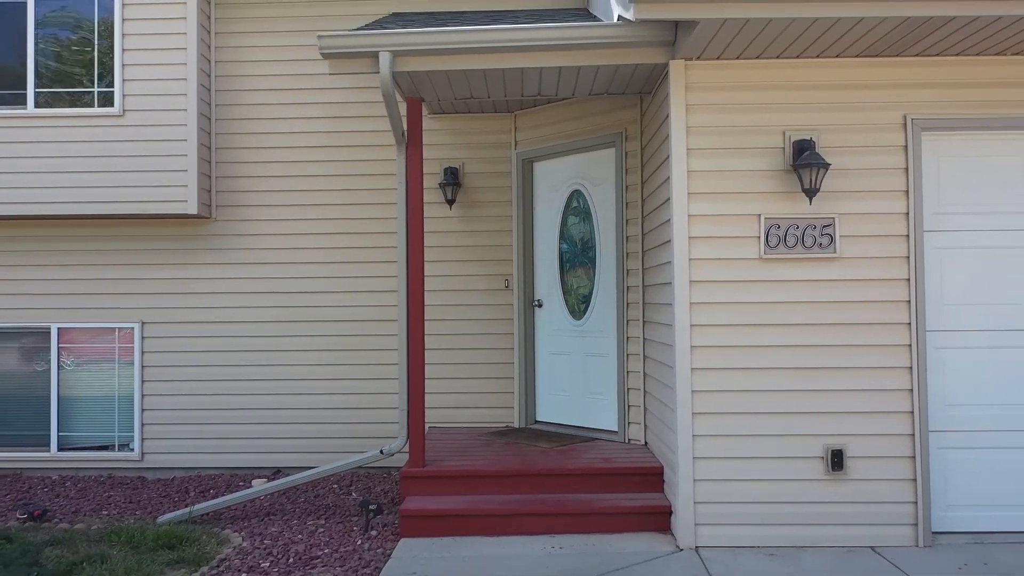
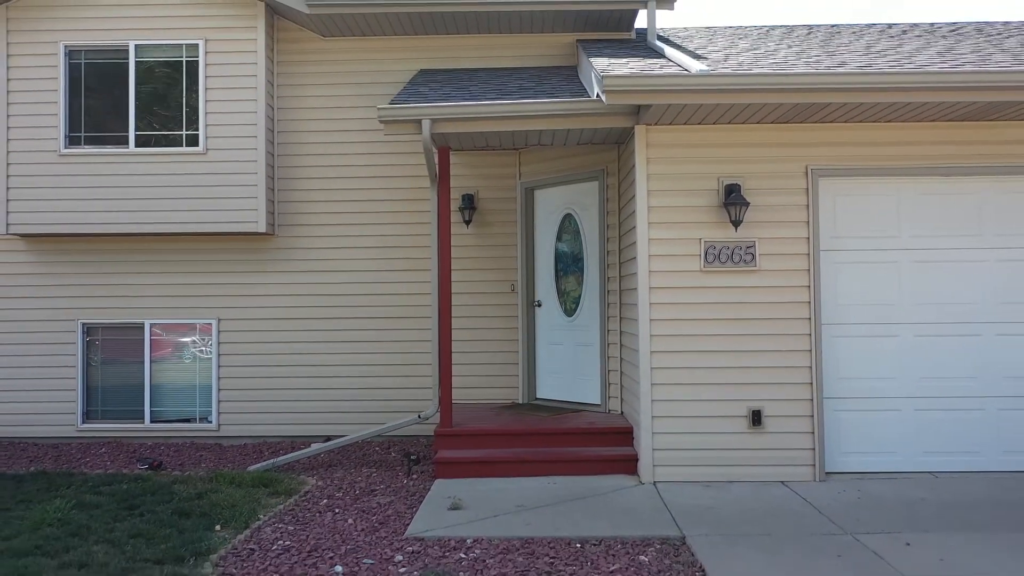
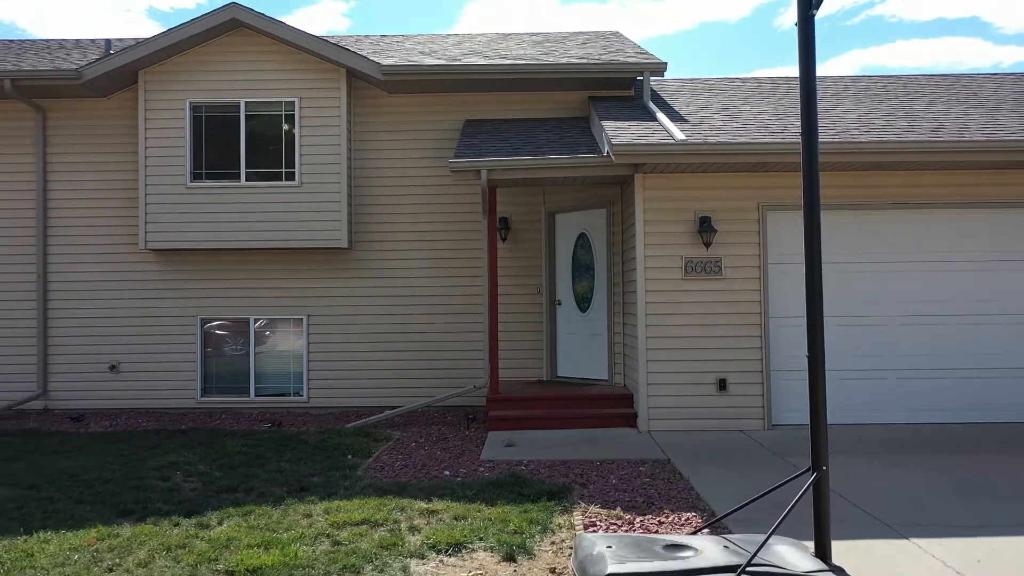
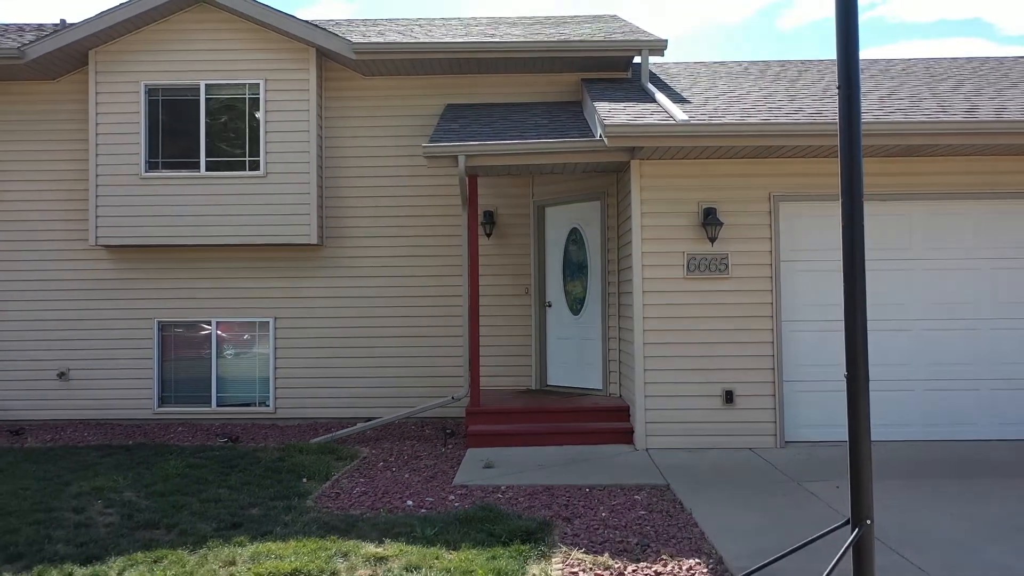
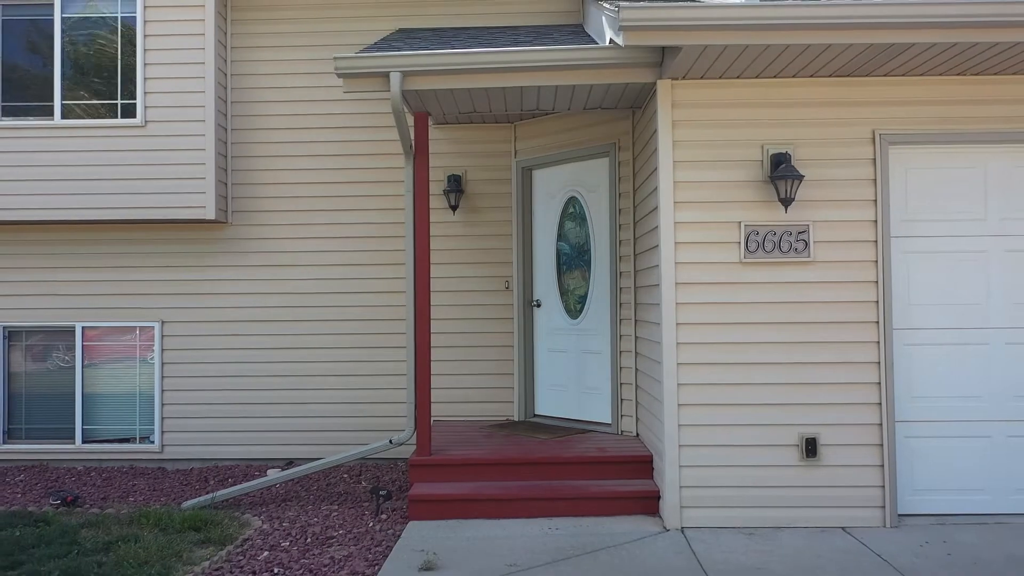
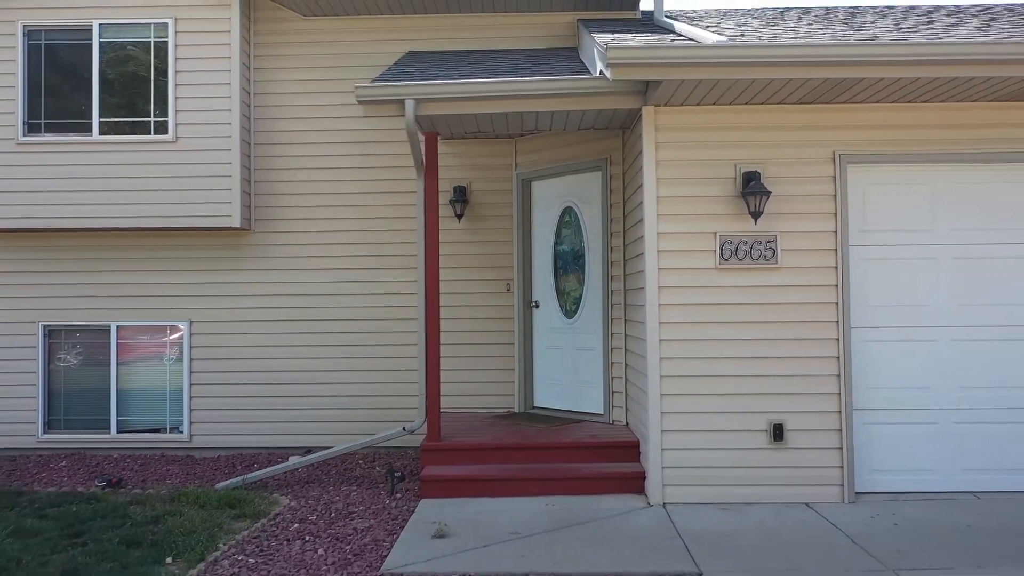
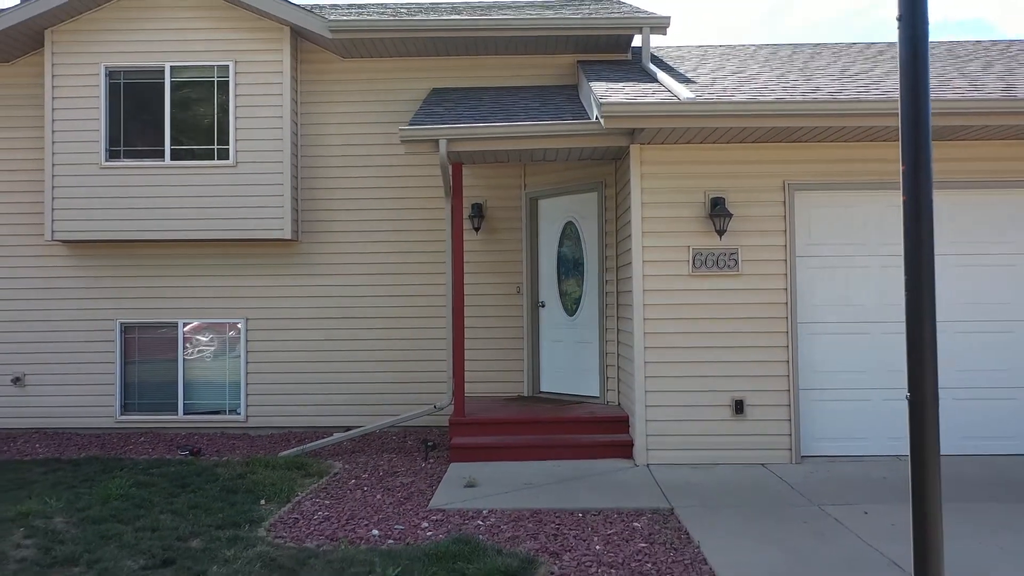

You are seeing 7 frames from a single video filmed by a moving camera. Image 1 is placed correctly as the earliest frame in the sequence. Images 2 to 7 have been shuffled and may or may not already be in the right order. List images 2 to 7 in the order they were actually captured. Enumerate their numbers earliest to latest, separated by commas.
5, 6, 2, 7, 4, 3
